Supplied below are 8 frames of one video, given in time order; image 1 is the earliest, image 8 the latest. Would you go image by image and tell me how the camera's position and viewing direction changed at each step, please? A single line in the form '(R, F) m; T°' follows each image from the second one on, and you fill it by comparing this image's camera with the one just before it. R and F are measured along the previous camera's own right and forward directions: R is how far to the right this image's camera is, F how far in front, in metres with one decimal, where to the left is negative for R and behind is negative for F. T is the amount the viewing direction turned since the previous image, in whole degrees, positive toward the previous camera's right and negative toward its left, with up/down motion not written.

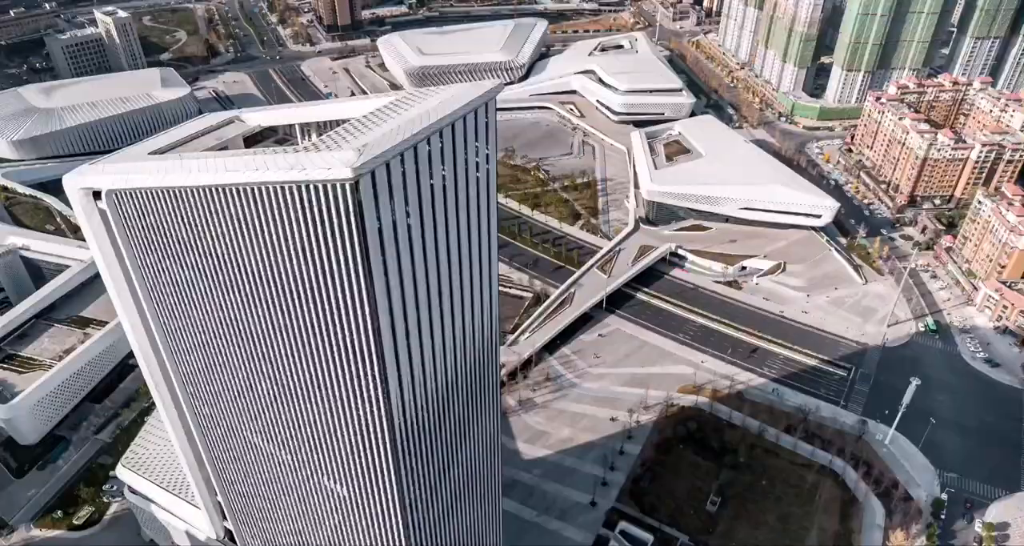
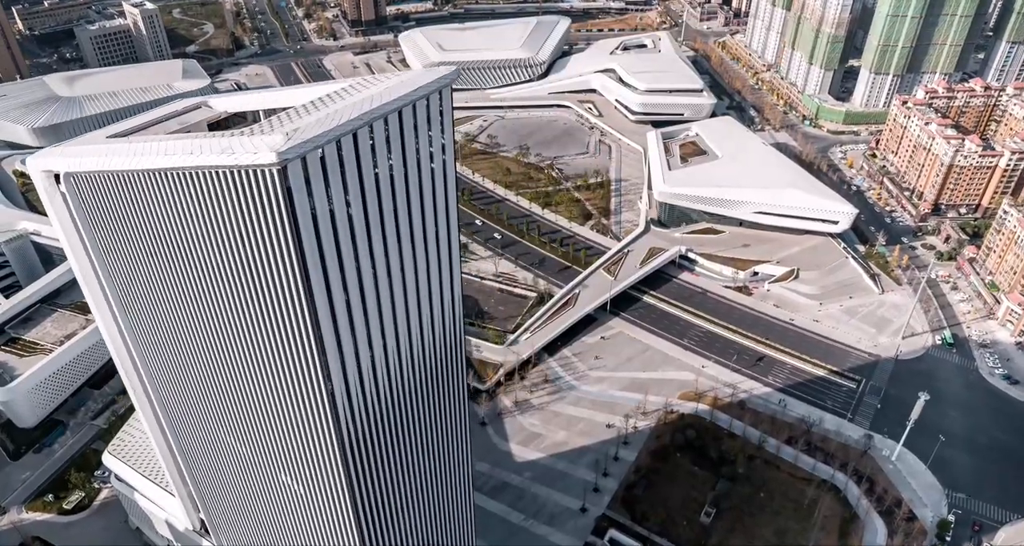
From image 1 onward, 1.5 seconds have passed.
(+3.3, +1.5) m; -2°
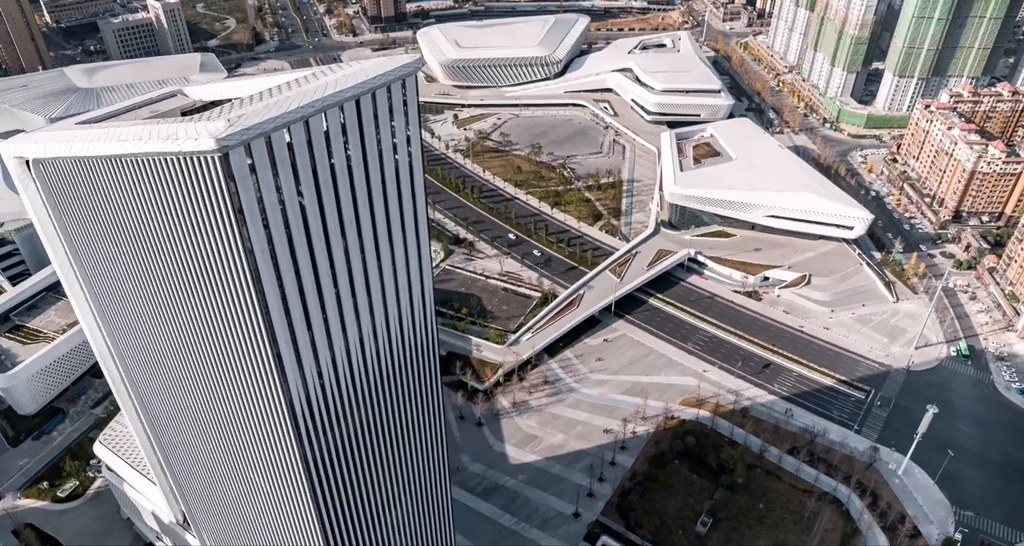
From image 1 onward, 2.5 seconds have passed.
(+2.5, +1.2) m; -2°
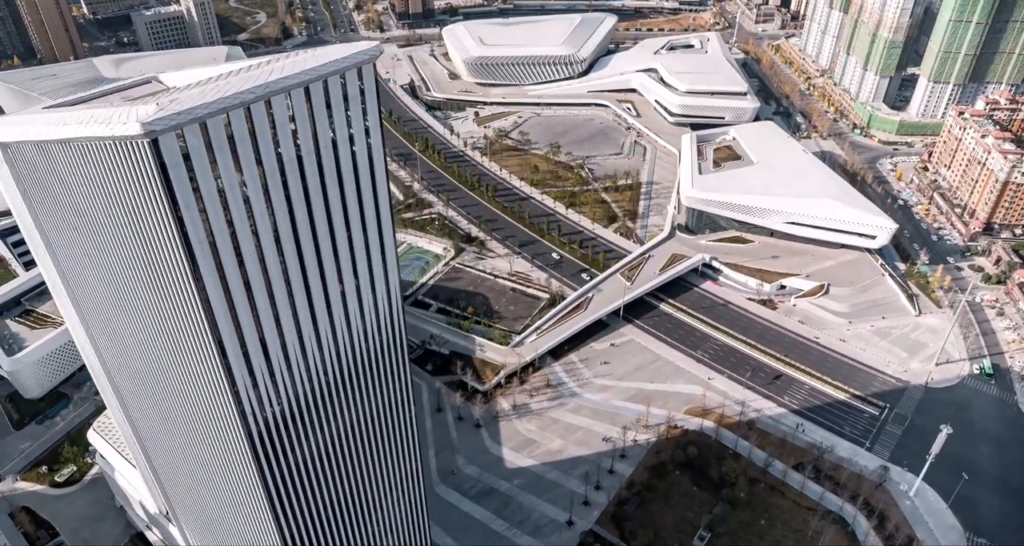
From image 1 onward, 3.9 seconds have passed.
(+2.9, +1.5) m; -2°
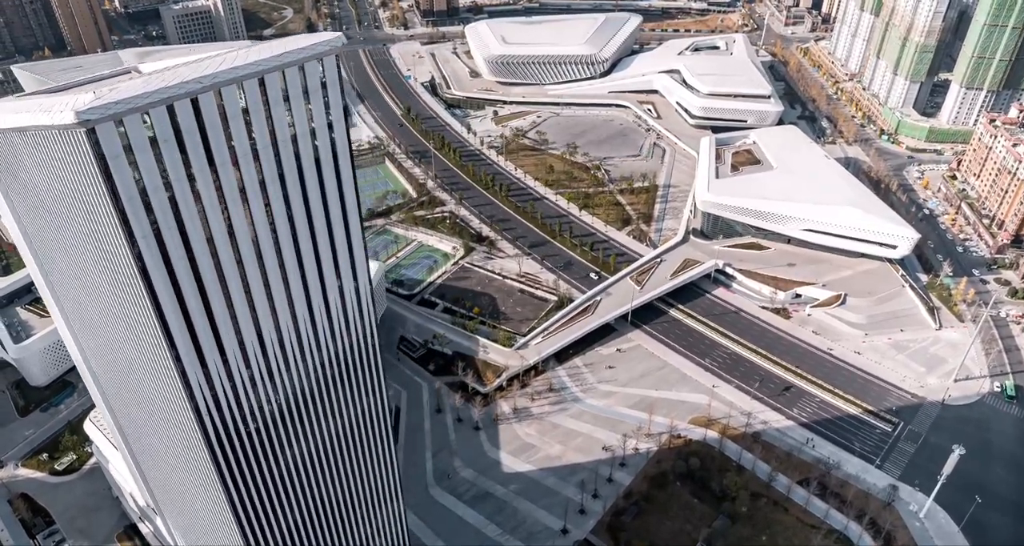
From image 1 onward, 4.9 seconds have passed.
(+2.5, +1.3) m; -2°
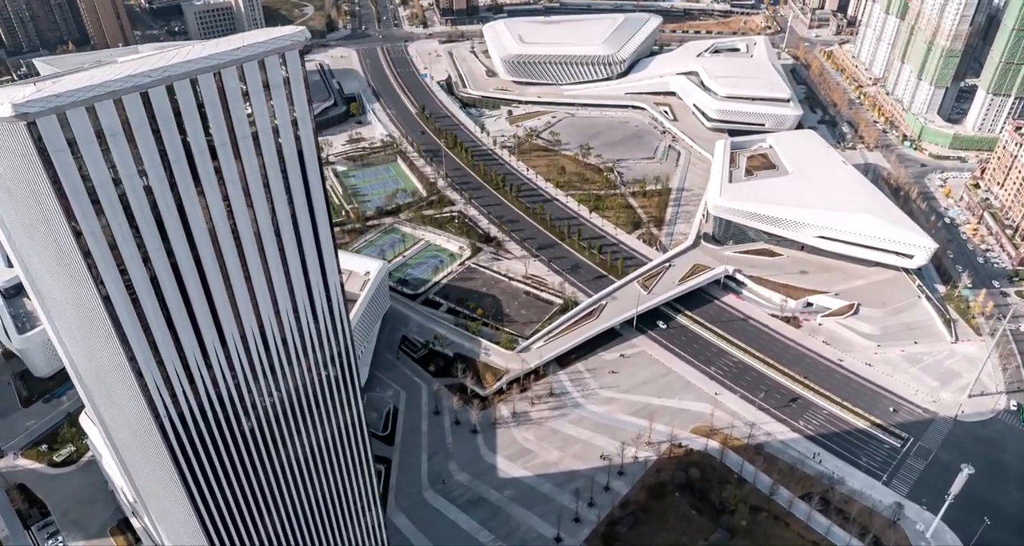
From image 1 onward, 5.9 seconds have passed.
(+2.2, +1.1) m; -2°
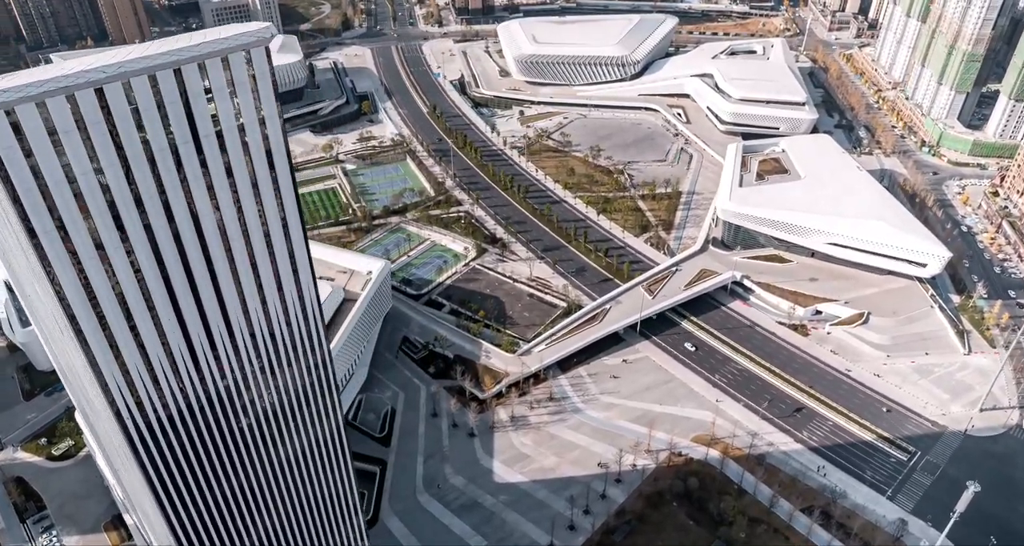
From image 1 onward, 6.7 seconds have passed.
(+1.8, +0.9) m; -1°
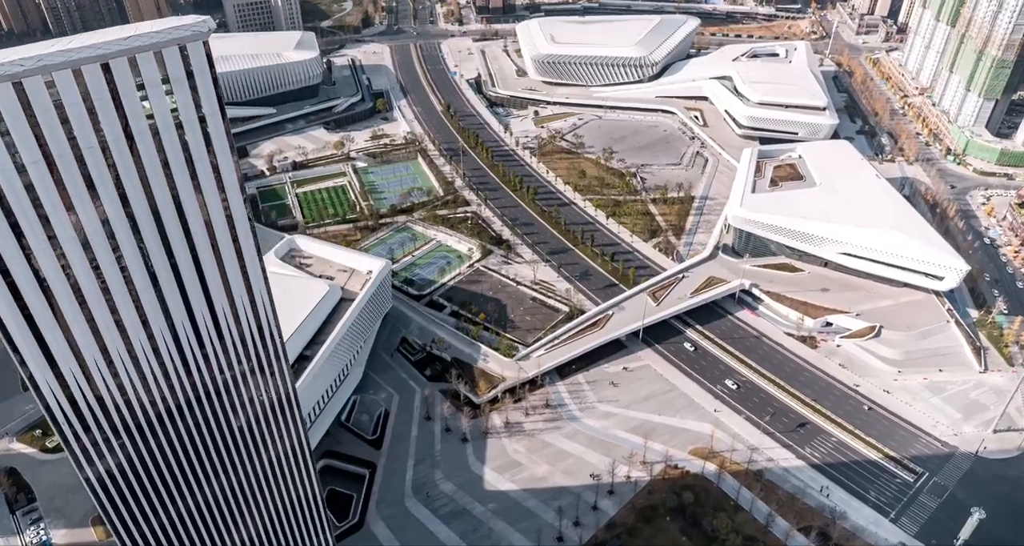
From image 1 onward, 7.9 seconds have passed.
(+2.8, +1.5) m; -2°
